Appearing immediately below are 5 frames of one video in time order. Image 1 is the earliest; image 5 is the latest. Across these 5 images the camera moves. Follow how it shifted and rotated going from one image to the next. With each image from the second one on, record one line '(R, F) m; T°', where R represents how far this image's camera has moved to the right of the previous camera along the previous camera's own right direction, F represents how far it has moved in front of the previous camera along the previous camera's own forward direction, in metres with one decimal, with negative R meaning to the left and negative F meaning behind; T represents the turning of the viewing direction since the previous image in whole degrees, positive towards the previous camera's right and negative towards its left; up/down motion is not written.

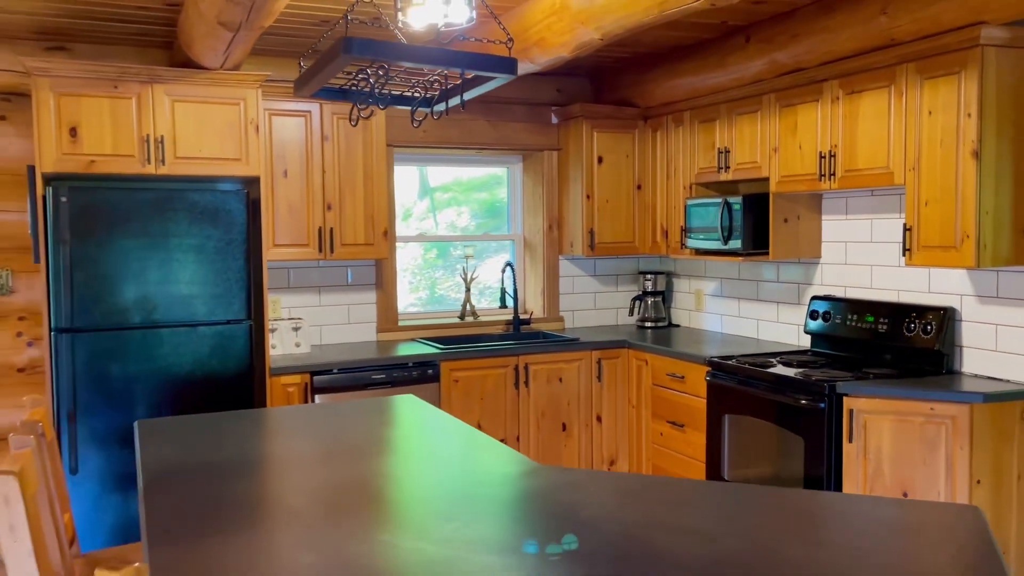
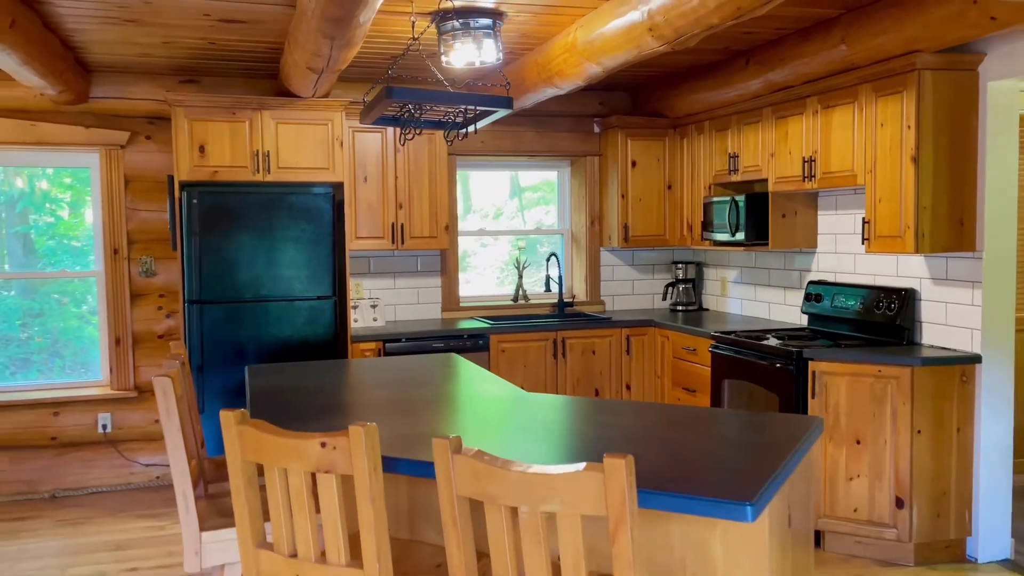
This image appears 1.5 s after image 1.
(+0.3, -0.7) m; -7°
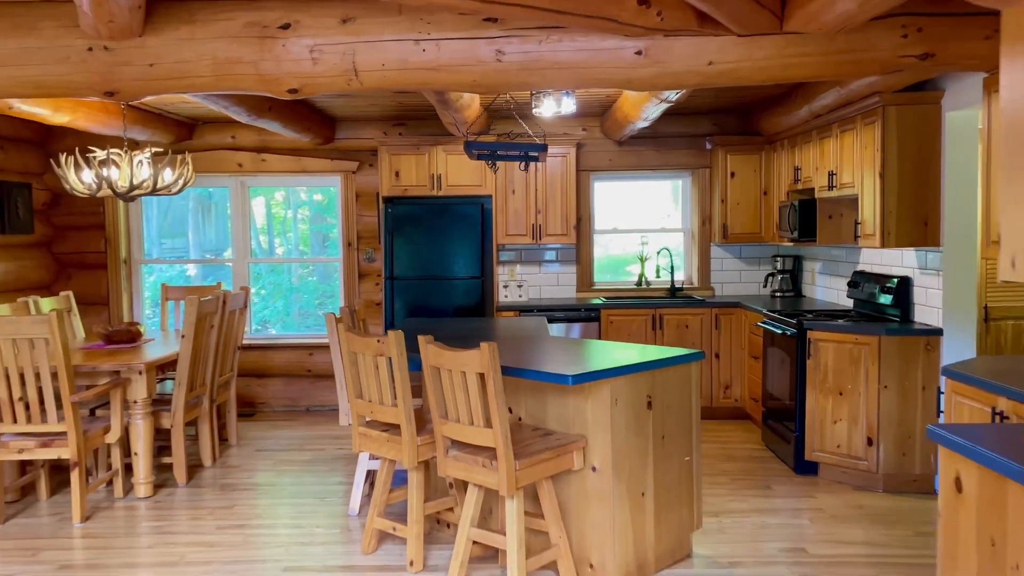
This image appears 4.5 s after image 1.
(+1.1, -1.3) m; -18°
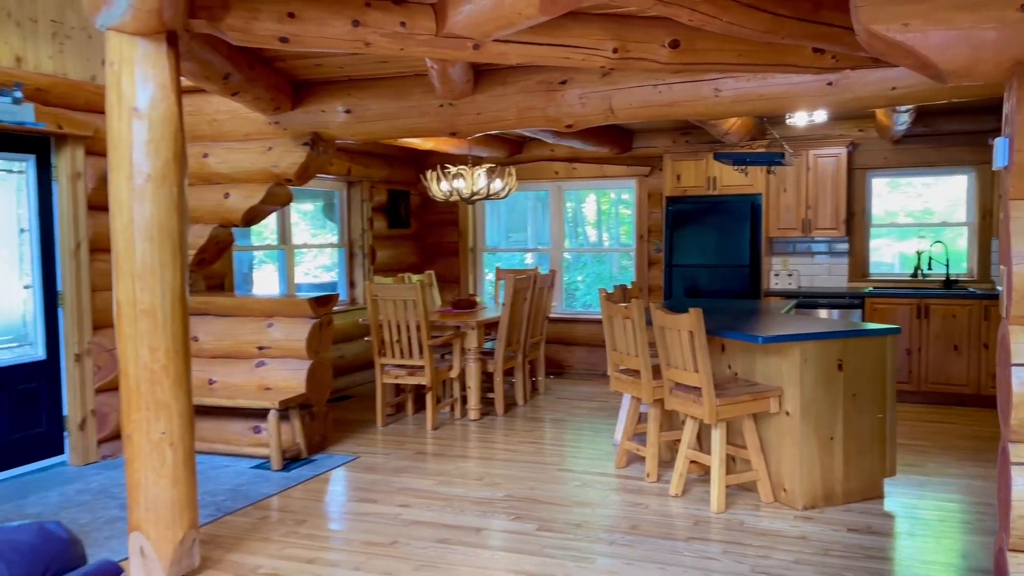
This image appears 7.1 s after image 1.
(+0.6, -1.0) m; -23°
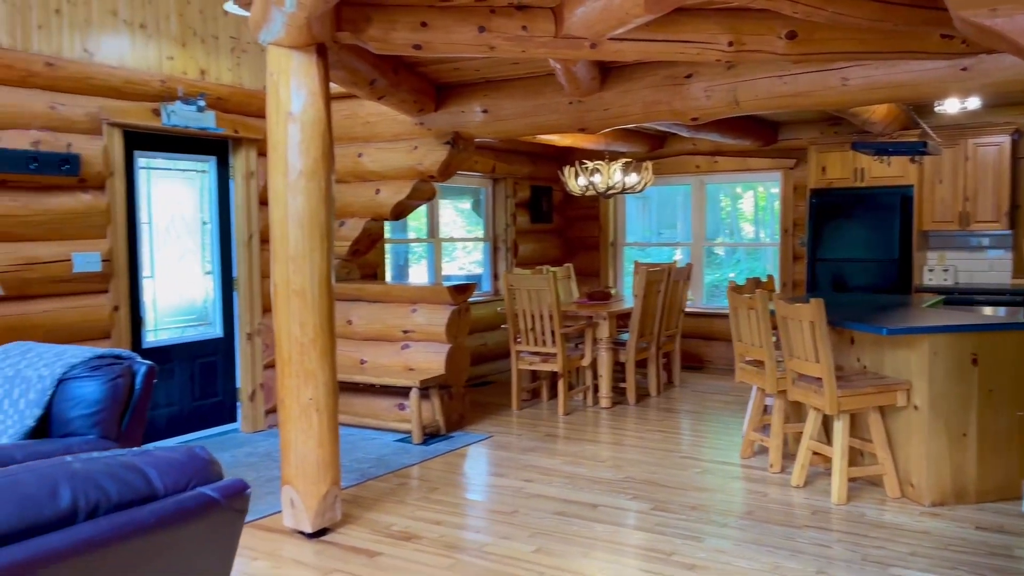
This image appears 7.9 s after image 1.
(+0.2, -0.2) m; -11°
